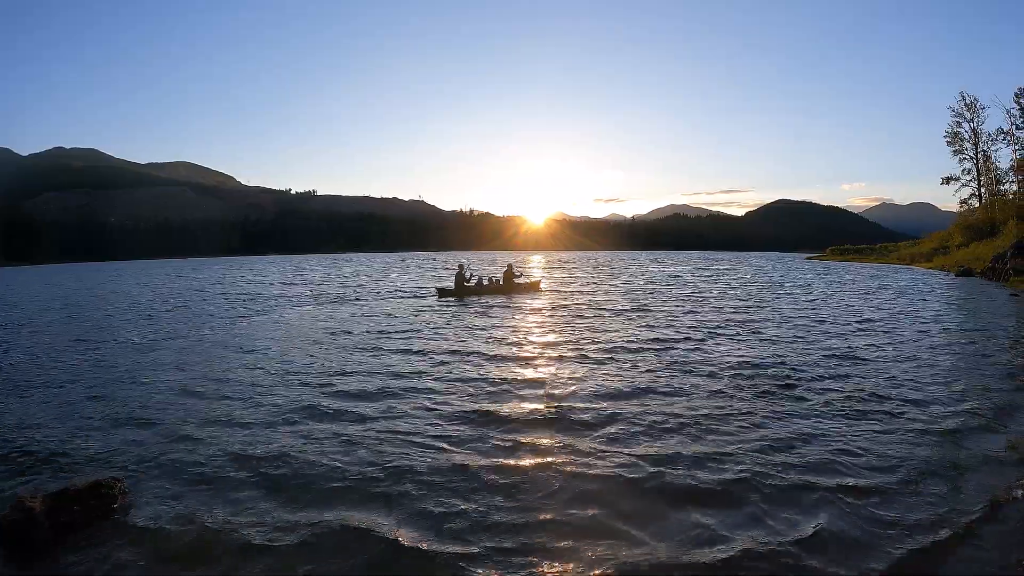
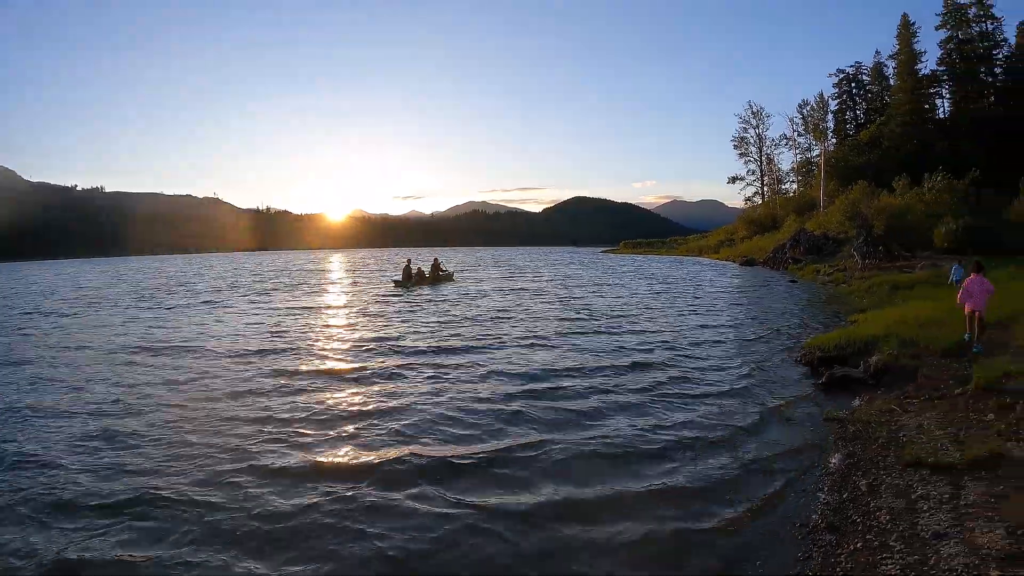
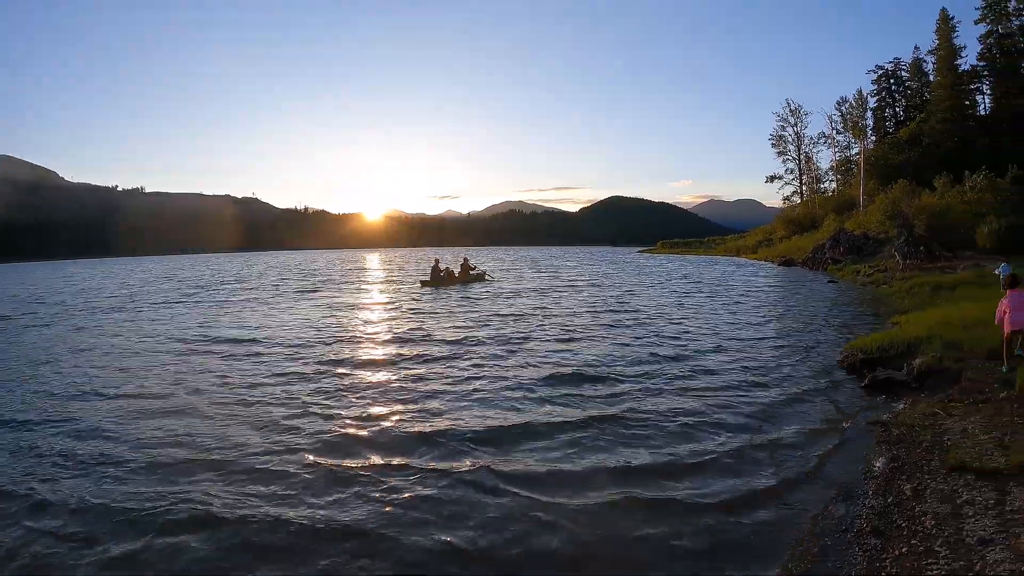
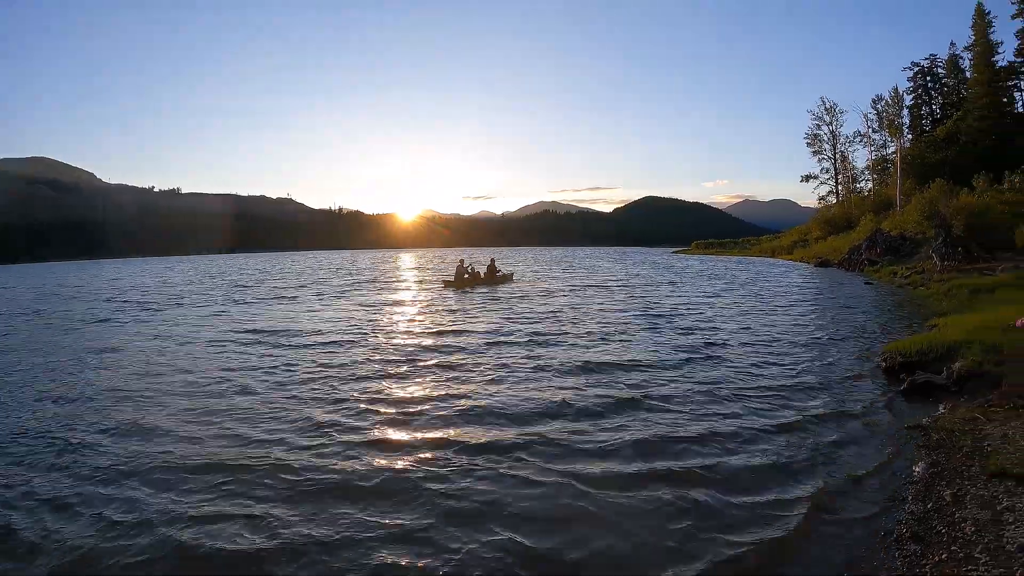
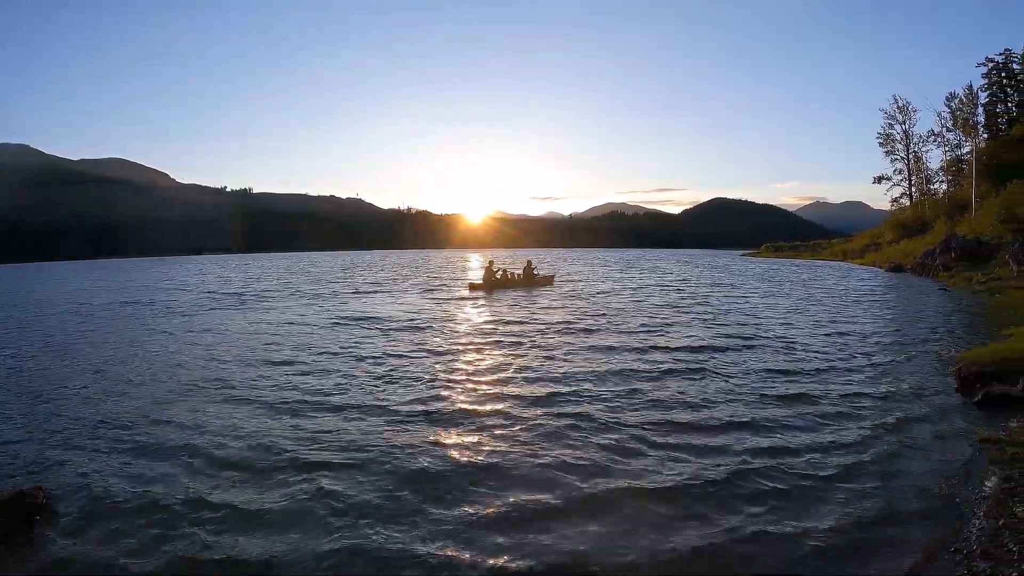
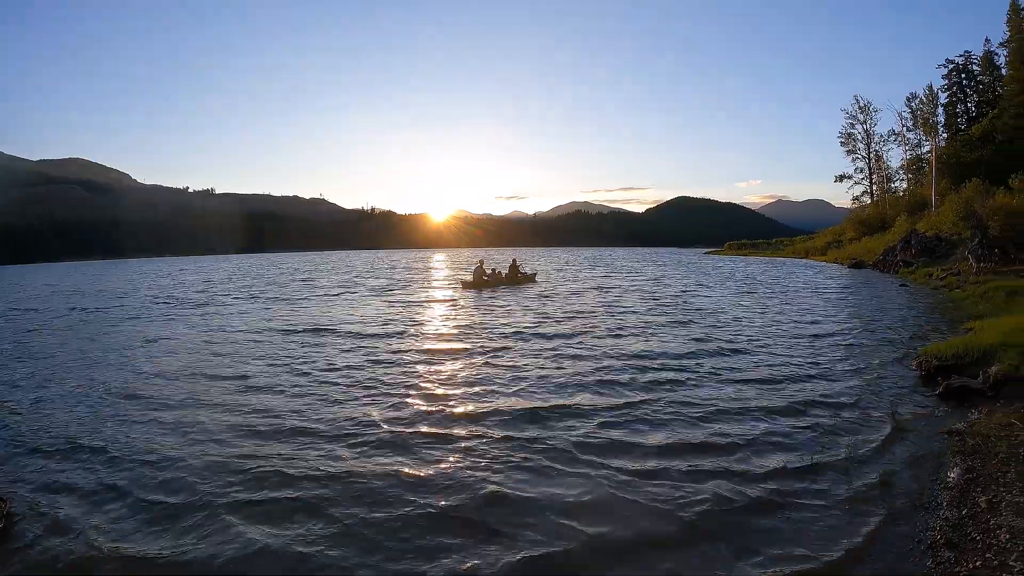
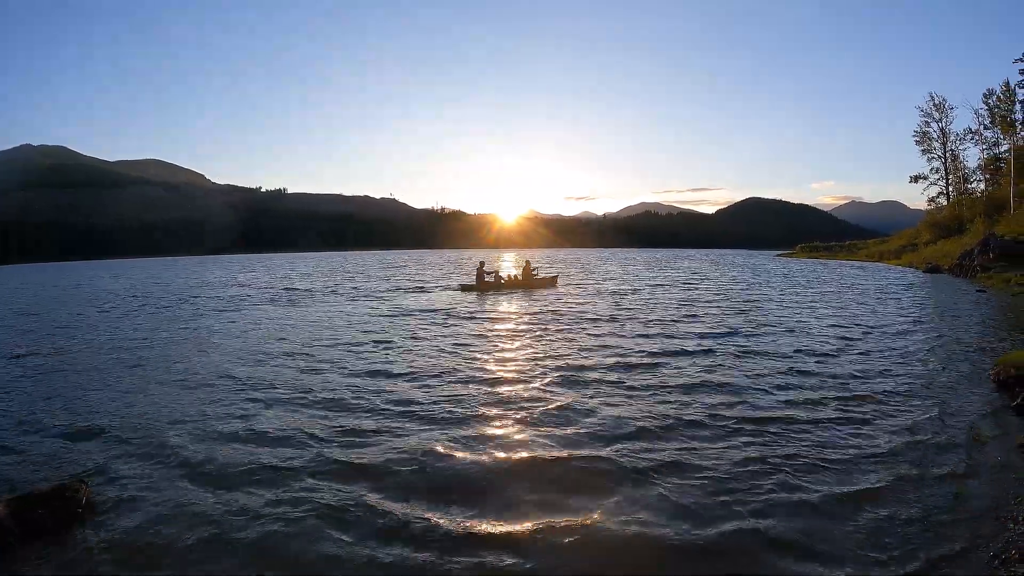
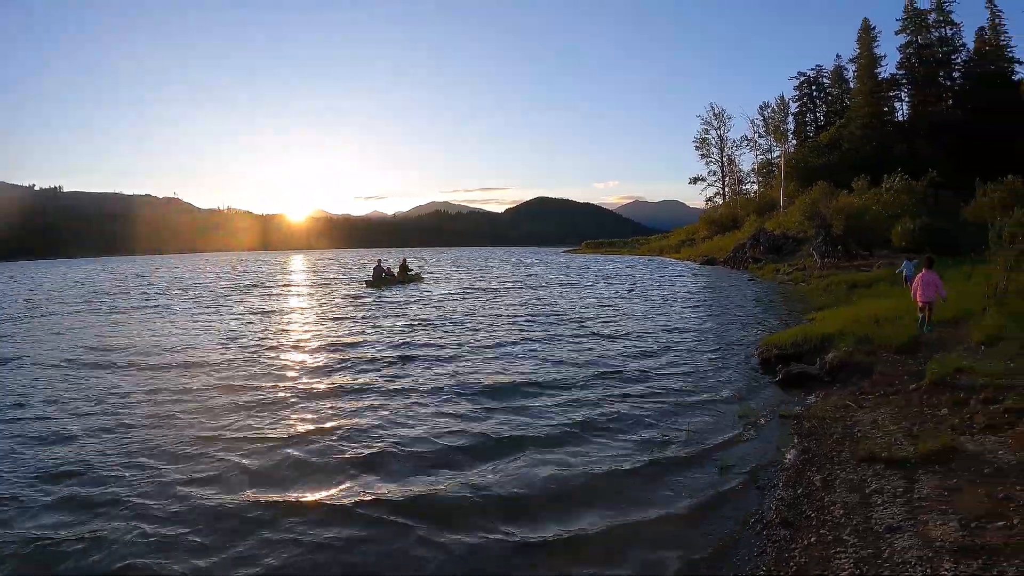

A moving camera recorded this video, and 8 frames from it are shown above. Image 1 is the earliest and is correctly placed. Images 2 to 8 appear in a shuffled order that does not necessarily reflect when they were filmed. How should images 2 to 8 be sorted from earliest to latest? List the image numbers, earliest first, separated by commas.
7, 5, 6, 4, 3, 2, 8
